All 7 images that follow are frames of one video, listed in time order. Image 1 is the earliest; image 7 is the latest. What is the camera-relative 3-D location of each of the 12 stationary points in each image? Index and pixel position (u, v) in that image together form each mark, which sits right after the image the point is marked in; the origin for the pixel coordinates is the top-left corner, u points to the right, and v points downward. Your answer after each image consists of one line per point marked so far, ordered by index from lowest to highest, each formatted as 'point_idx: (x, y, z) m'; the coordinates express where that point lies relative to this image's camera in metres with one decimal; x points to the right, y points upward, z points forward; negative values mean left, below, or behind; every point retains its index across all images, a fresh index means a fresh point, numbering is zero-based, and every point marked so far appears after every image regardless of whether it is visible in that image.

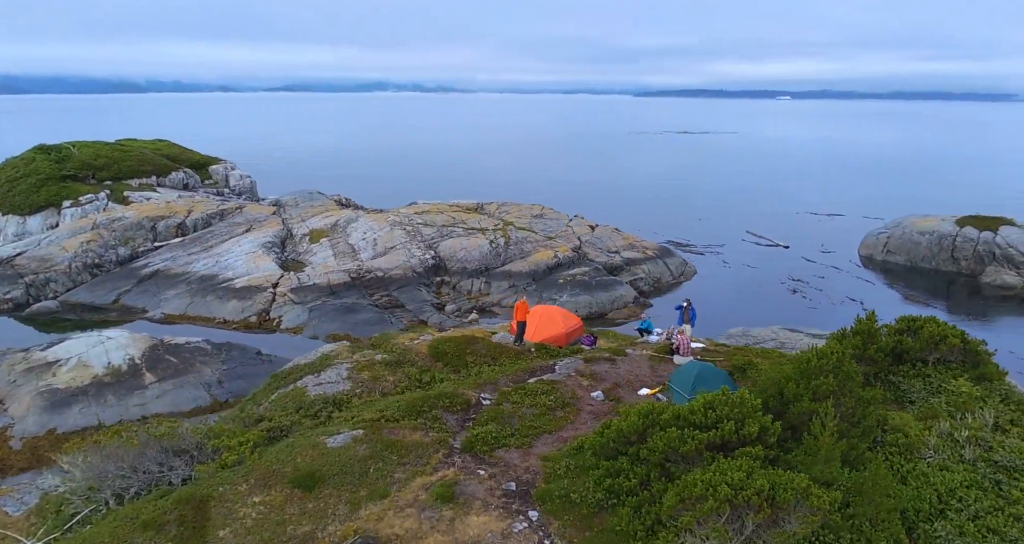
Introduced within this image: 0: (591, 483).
0: (+1.7, -4.3, +14.0) m
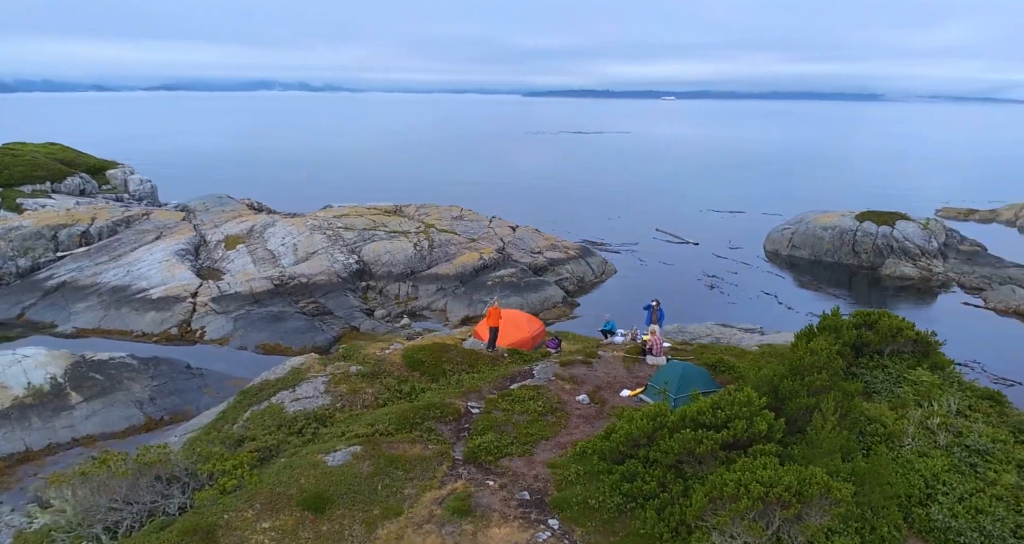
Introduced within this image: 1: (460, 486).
0: (+2.0, -4.4, +14.0) m
1: (-1.1, -4.5, +14.3) m
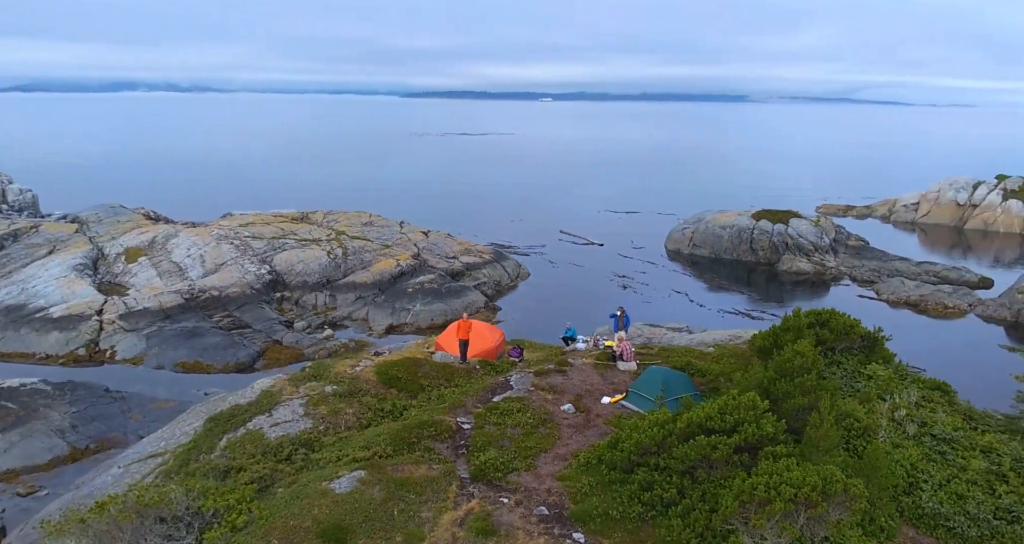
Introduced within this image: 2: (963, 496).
0: (+2.3, -4.7, +14.1) m
1: (-0.7, -4.8, +14.1) m
2: (+10.5, -5.2, +15.8) m
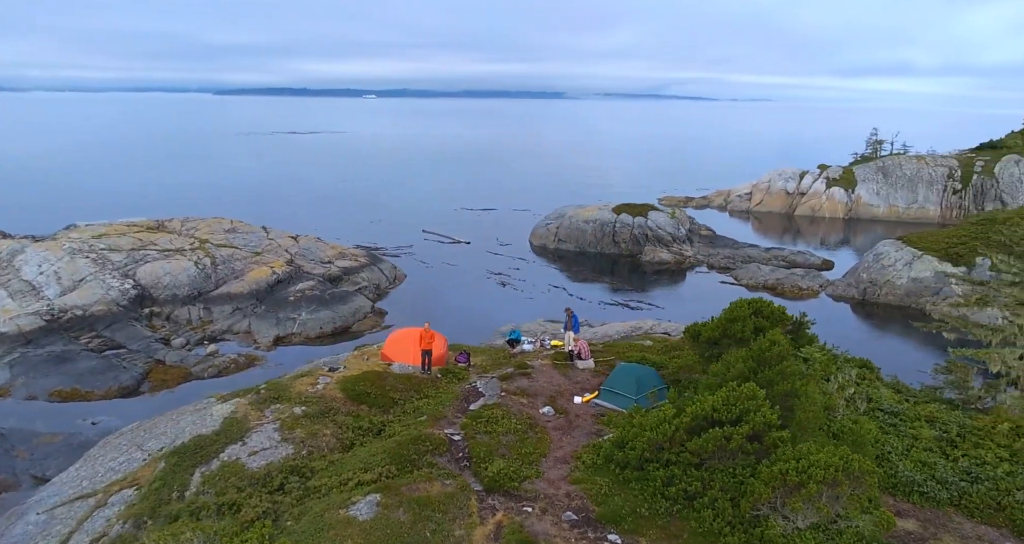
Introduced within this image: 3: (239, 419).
0: (+2.8, -4.7, +14.4) m
1: (-0.2, -5.0, +13.9) m
2: (+10.6, -4.9, +17.5) m
3: (-7.8, -4.2, +19.5) m
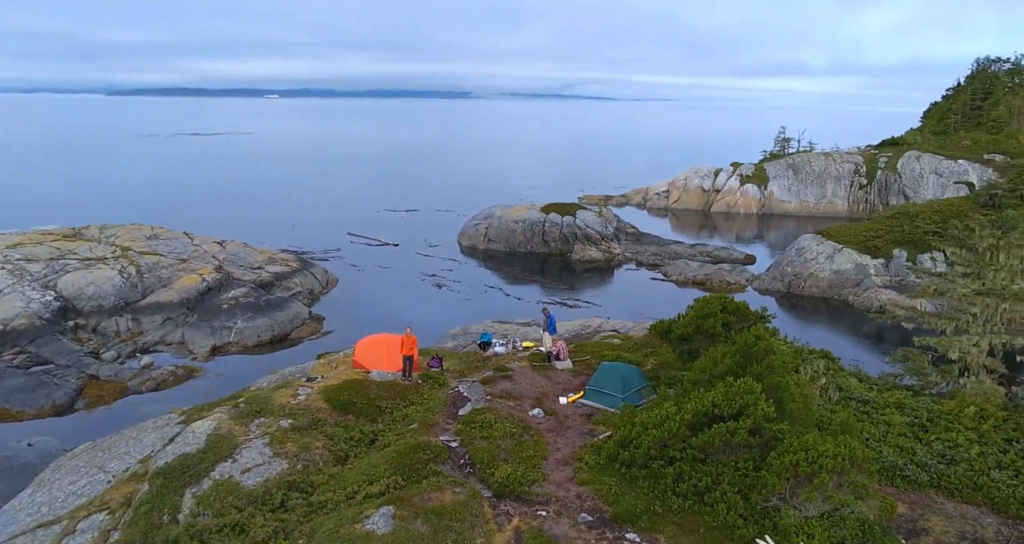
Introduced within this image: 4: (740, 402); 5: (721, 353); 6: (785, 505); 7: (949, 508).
0: (+3.1, -4.8, +14.7) m
1: (+0.2, -5.1, +13.9) m
2: (+10.6, -4.7, +18.3) m
3: (-8.0, -4.5, +18.8) m
4: (+5.2, -3.0, +15.7) m
5: (+6.0, -2.4, +19.7) m
6: (+5.4, -4.6, +13.5) m
7: (+10.5, -5.7, +16.3) m
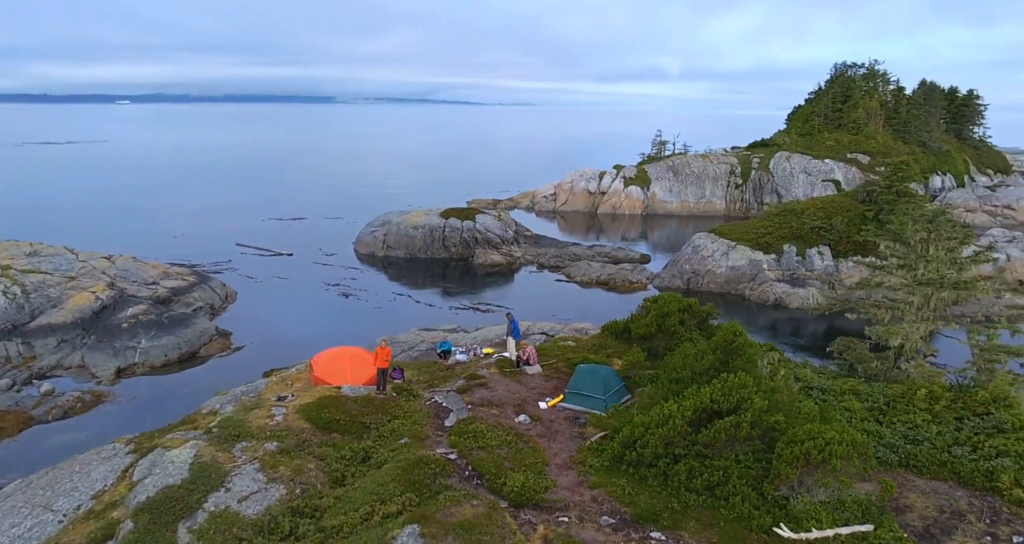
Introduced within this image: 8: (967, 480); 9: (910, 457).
0: (+3.5, -4.9, +15.1) m
1: (+0.7, -5.3, +14.0) m
2: (+10.5, -4.6, +19.7) m
3: (-8.0, -5.0, +17.9) m
4: (+5.4, -3.1, +16.4) m
5: (+5.7, -2.4, +20.5) m
6: (+5.9, -4.7, +14.2) m
7: (+10.7, -5.5, +17.6) m
8: (+11.8, -5.4, +17.7) m
9: (+11.0, -5.1, +18.8) m
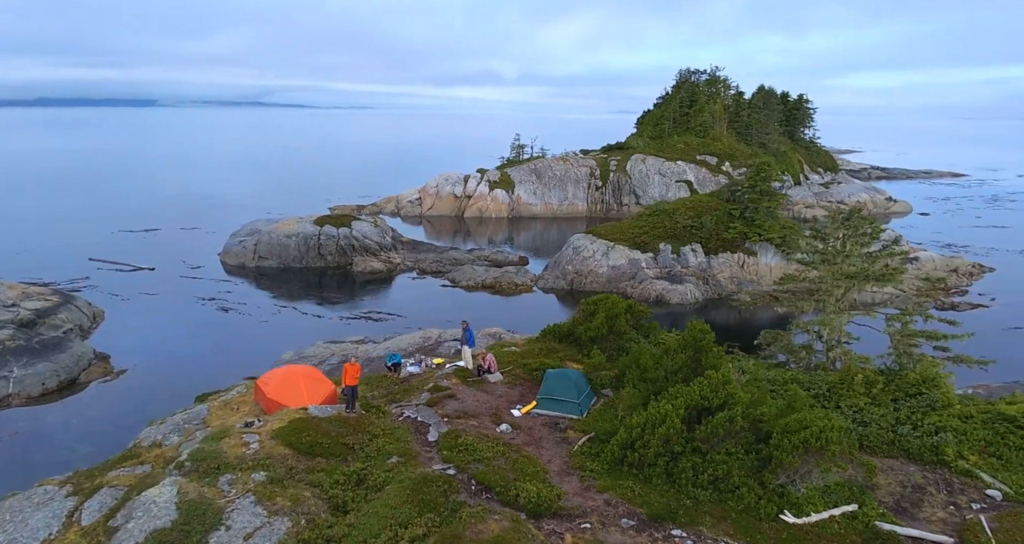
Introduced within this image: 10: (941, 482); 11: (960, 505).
0: (+3.9, -5.1, +16.0) m
1: (+1.3, -5.6, +14.4) m
2: (+10.1, -4.6, +21.5) m
3: (-7.9, -5.7, +17.0) m
4: (+5.5, -3.2, +17.6) m
5: (+5.1, -2.6, +21.6) m
6: (+6.4, -4.8, +15.5) m
7: (+10.6, -5.5, +19.6) m
8: (+11.7, -5.3, +19.8) m
9: (+10.7, -5.1, +20.7) m
10: (+11.5, -5.6, +18.2) m
11: (+11.2, -5.8, +17.1) m
